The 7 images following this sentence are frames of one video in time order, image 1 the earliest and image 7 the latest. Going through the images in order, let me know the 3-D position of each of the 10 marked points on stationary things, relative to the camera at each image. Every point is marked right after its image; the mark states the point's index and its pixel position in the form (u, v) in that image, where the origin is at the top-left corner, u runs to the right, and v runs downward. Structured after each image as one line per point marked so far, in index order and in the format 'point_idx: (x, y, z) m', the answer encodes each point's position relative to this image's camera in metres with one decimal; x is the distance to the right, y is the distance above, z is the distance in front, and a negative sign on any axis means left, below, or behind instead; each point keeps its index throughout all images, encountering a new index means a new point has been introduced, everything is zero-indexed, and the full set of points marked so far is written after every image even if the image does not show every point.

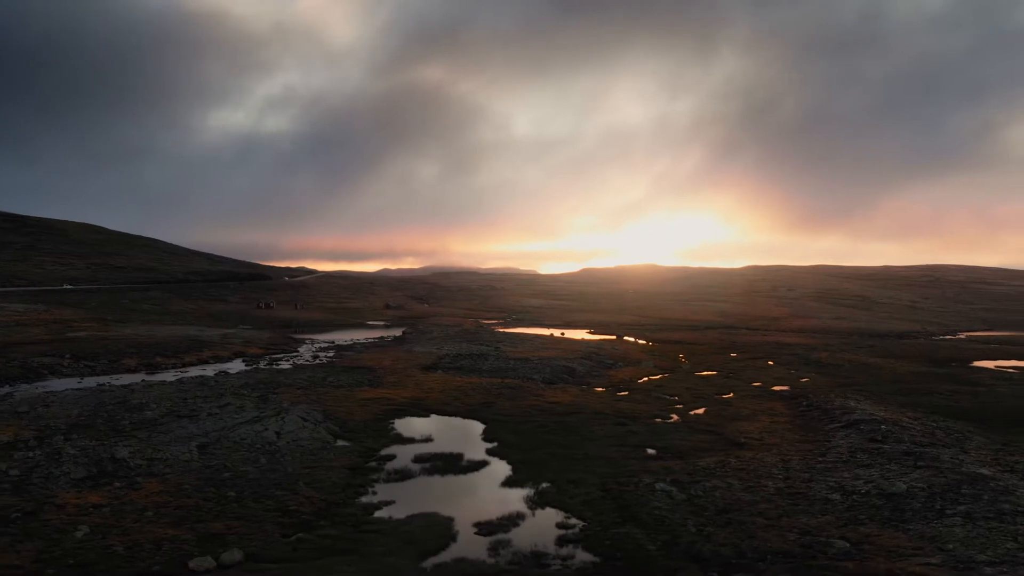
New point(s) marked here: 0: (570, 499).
0: (+2.0, -7.0, +19.2) m
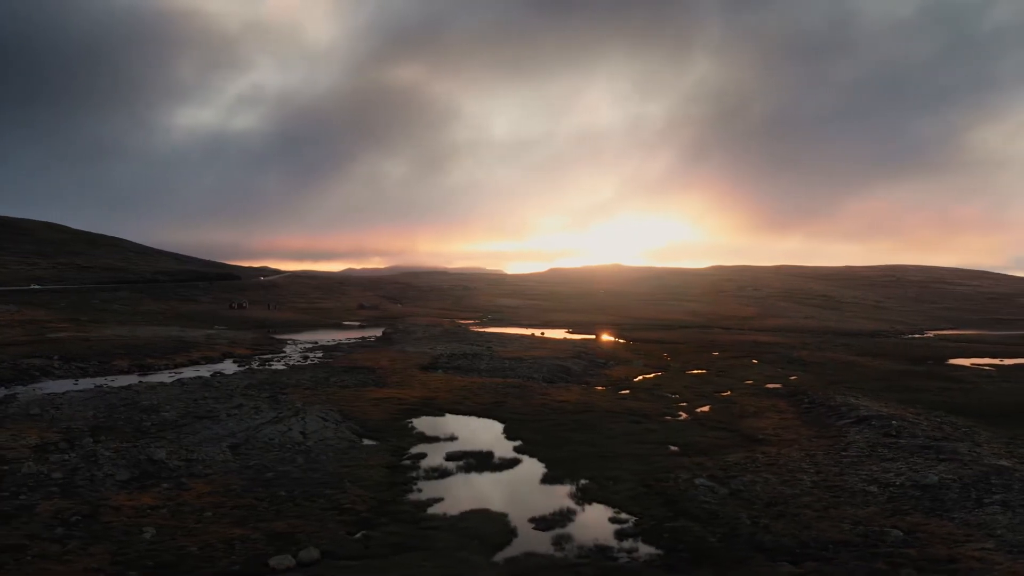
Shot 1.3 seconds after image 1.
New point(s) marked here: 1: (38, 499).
0: (+3.5, -7.0, +19.6) m
1: (-13.0, -5.8, +15.8) m
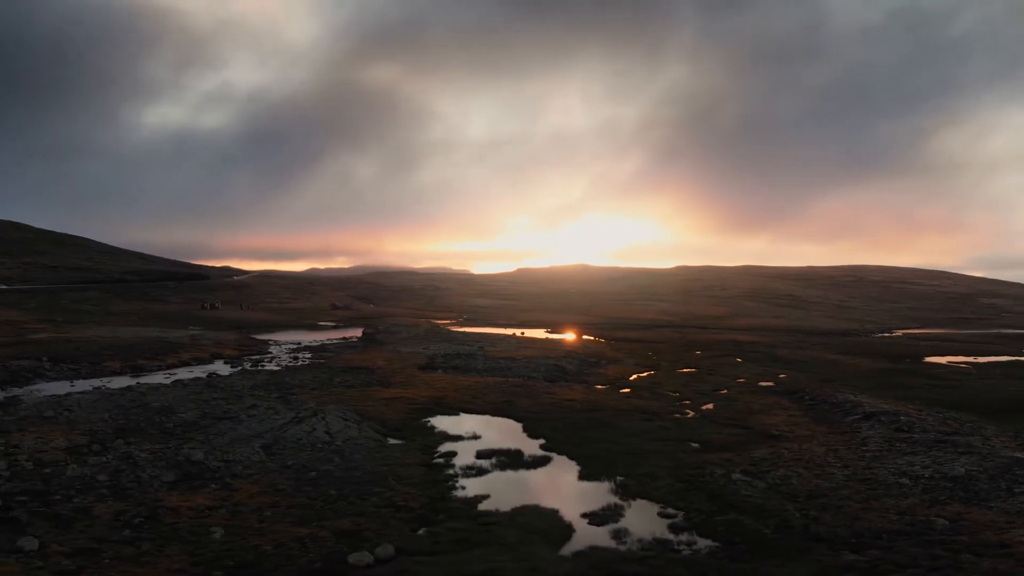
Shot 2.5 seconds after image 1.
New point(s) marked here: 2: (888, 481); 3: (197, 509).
0: (+5.0, -7.0, +20.0) m
1: (-11.4, -5.8, +15.7) m
2: (+12.7, -6.5, +19.5) m
3: (-8.6, -6.0, +15.7) m
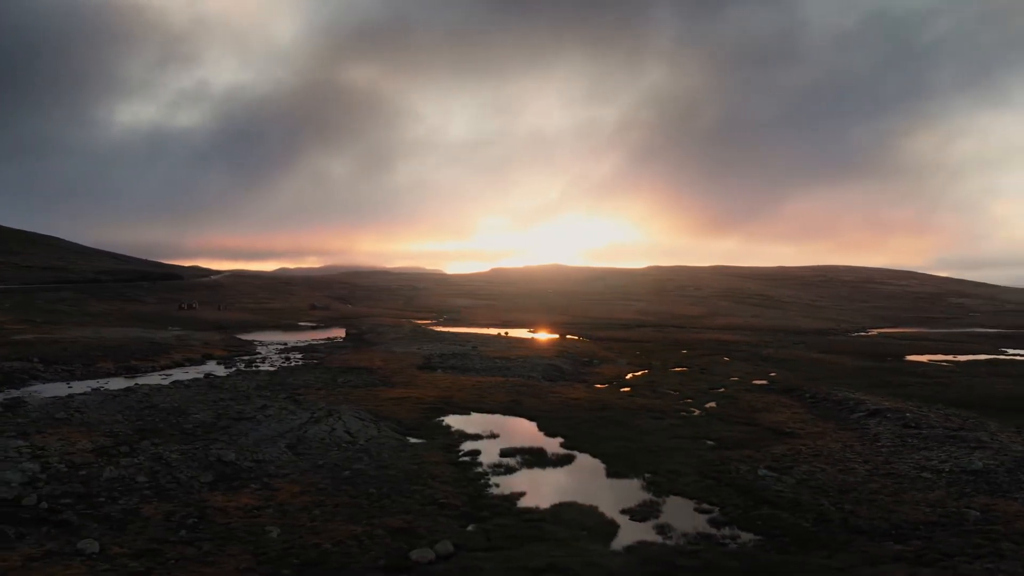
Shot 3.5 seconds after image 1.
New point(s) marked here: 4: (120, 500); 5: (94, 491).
0: (+6.2, -7.0, +20.4) m
1: (-10.1, -5.8, +15.6) m
2: (+13.9, -6.5, +20.1) m
3: (-7.3, -6.0, +15.7) m
4: (-10.6, -5.8, +15.6) m
5: (-11.7, -5.7, +16.2) m
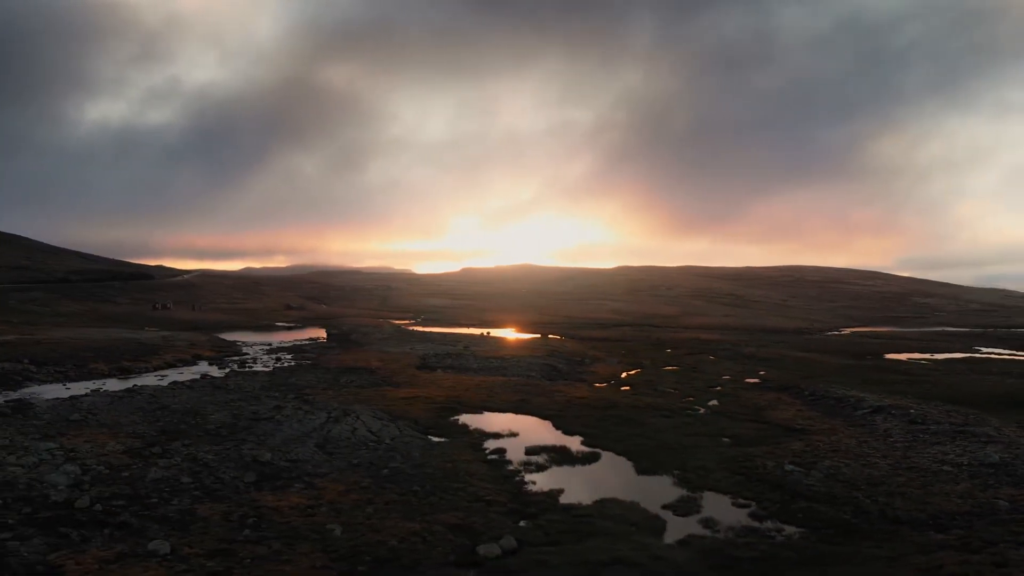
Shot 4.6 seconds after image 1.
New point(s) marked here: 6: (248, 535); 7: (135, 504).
0: (+7.4, -7.0, +20.9) m
1: (-8.7, -5.8, +15.5) m
2: (+15.2, -6.5, +20.8) m
3: (-5.8, -6.0, +15.7) m
4: (-9.2, -5.7, +15.6) m
5: (-10.3, -5.7, +16.1) m
6: (-6.2, -5.8, +13.5) m
7: (-9.9, -5.7, +15.1) m
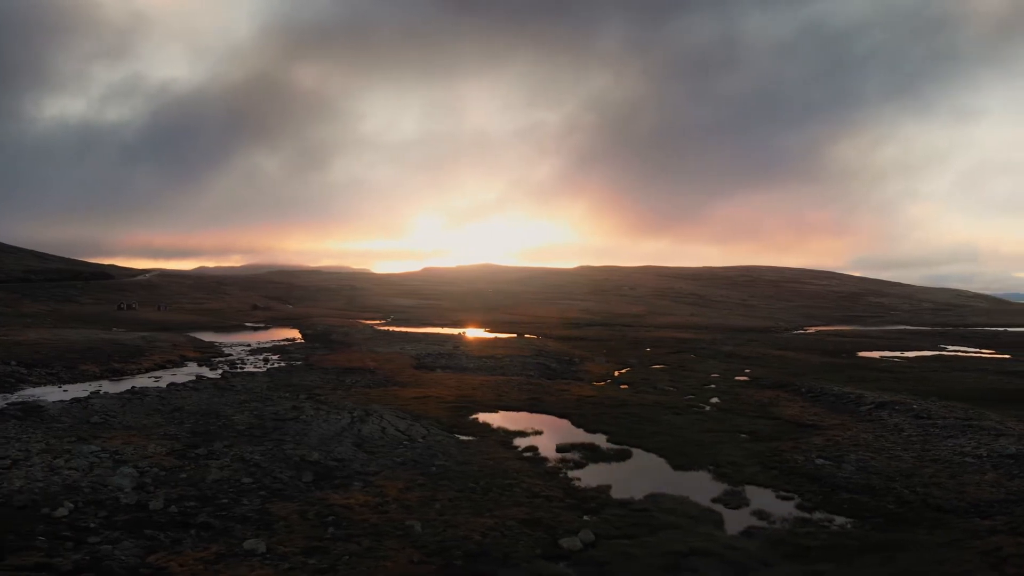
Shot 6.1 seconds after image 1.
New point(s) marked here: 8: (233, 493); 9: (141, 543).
0: (+9.1, -7.0, +21.6) m
1: (-6.8, -5.8, +15.6) m
2: (+16.8, -6.5, +21.9) m
3: (-4.0, -6.0, +15.9) m
4: (-7.3, -5.8, +15.6) m
5: (-8.5, -5.7, +16.1) m
6: (-4.3, -5.8, +13.7) m
7: (-8.0, -5.7, +15.1) m
8: (-7.8, -5.7, +16.1) m
9: (-8.1, -5.6, +12.6) m
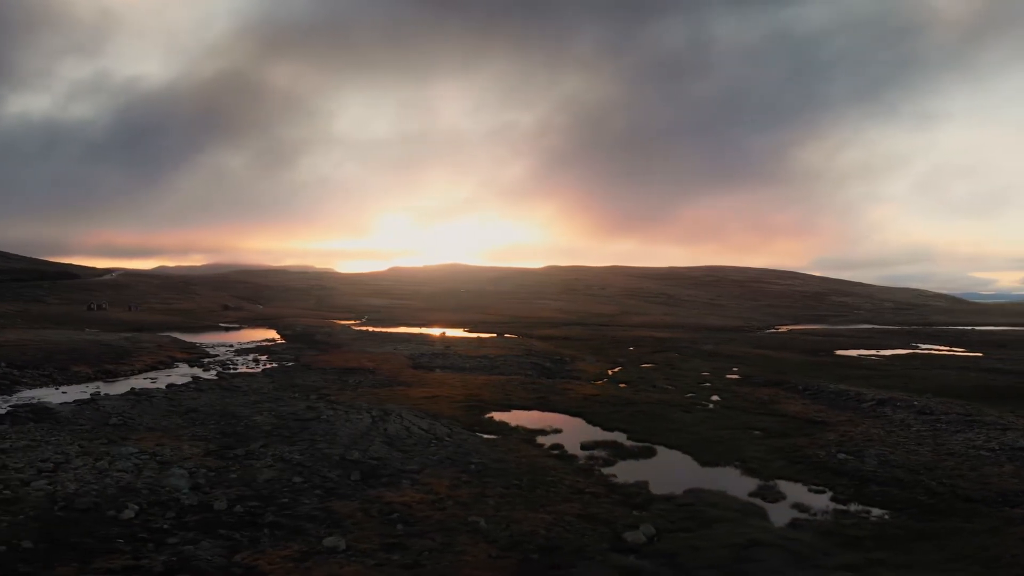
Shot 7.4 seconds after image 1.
0: (+10.4, -7.0, +22.3) m
1: (-5.2, -5.8, +15.7) m
2: (+18.1, -6.5, +22.9) m
3: (-2.4, -6.0, +16.1) m
4: (-5.8, -5.8, +15.7) m
5: (-6.9, -5.7, +16.2) m
6: (-2.6, -5.8, +13.9) m
7: (-6.4, -5.7, +15.2) m
8: (-6.3, -5.8, +16.2) m
9: (-6.5, -5.6, +12.7) m
